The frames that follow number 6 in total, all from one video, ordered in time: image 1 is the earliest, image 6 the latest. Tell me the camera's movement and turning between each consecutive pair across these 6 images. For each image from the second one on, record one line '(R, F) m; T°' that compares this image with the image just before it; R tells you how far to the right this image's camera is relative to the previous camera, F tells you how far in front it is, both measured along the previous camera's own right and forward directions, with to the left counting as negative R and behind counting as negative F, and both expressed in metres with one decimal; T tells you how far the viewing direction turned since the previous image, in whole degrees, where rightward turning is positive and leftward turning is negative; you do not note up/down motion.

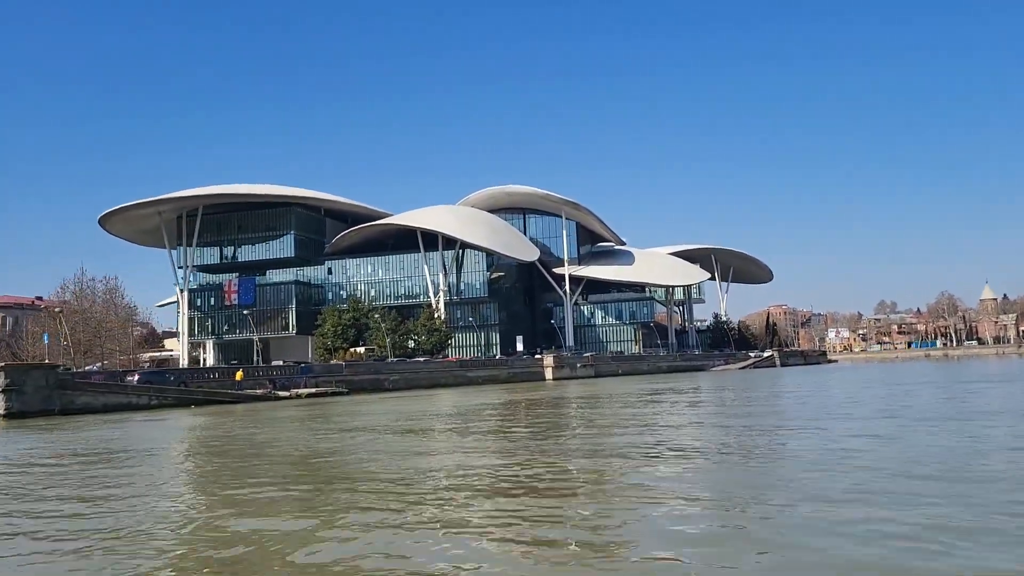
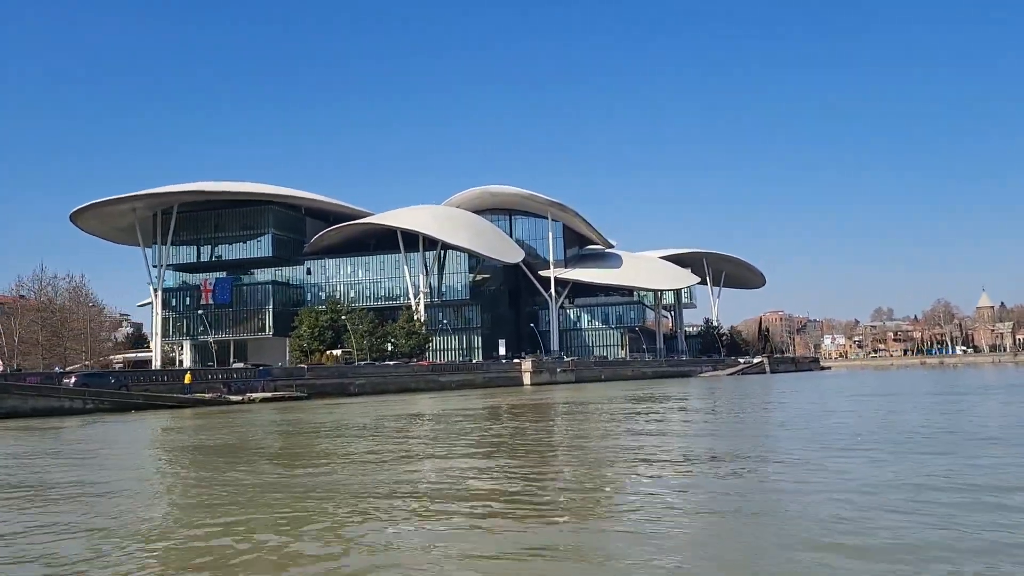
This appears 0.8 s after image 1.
(+0.9, +1.1) m; 0°
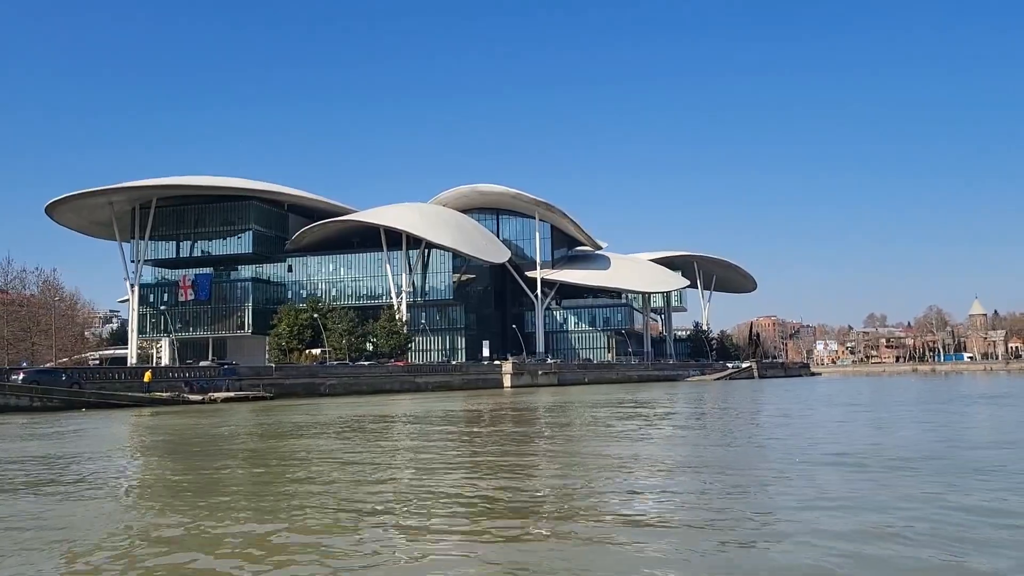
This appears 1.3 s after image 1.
(+0.6, +0.8) m; 0°
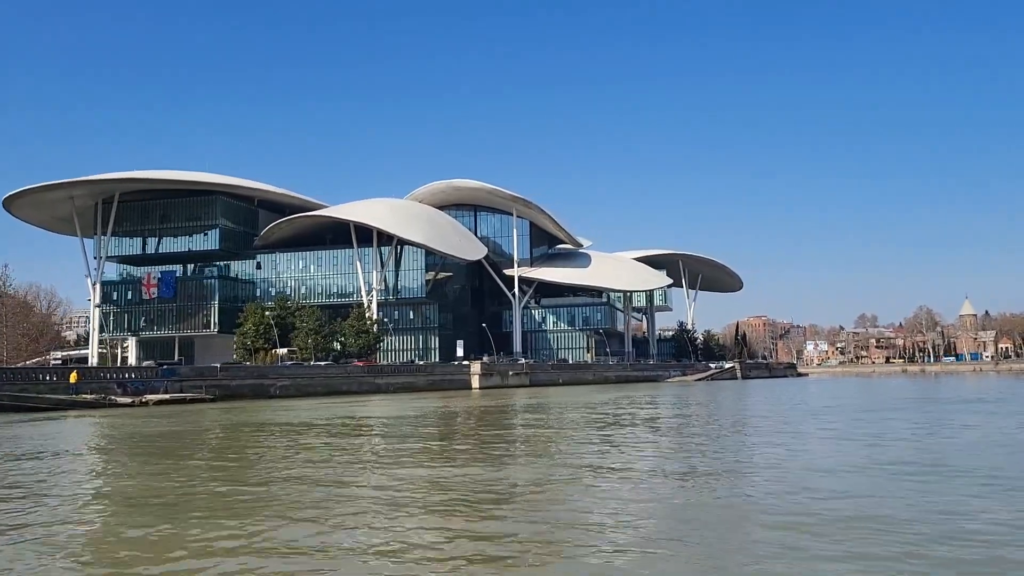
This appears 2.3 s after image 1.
(+1.0, +1.3) m; 0°
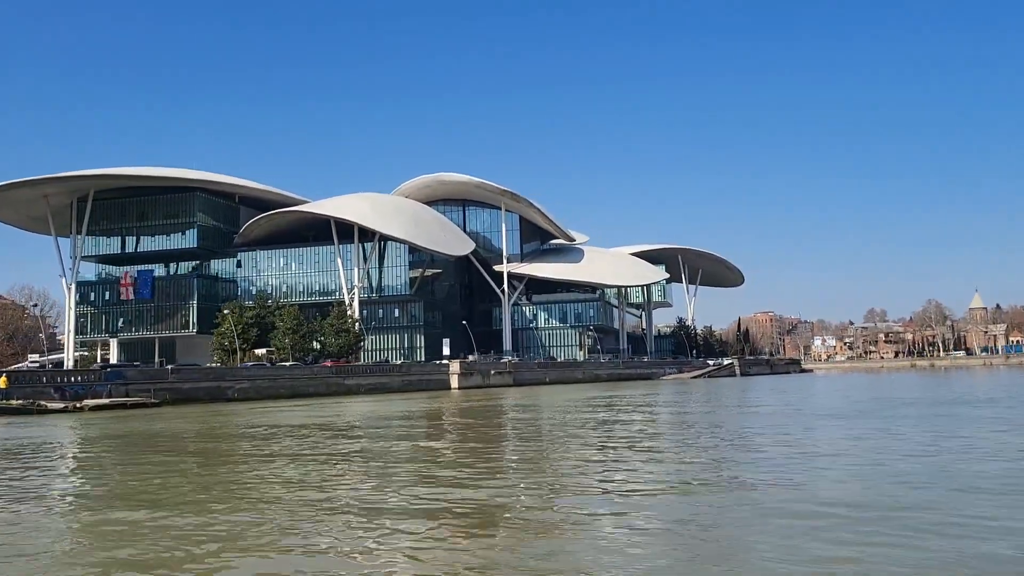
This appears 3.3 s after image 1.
(+1.1, +1.4) m; -1°
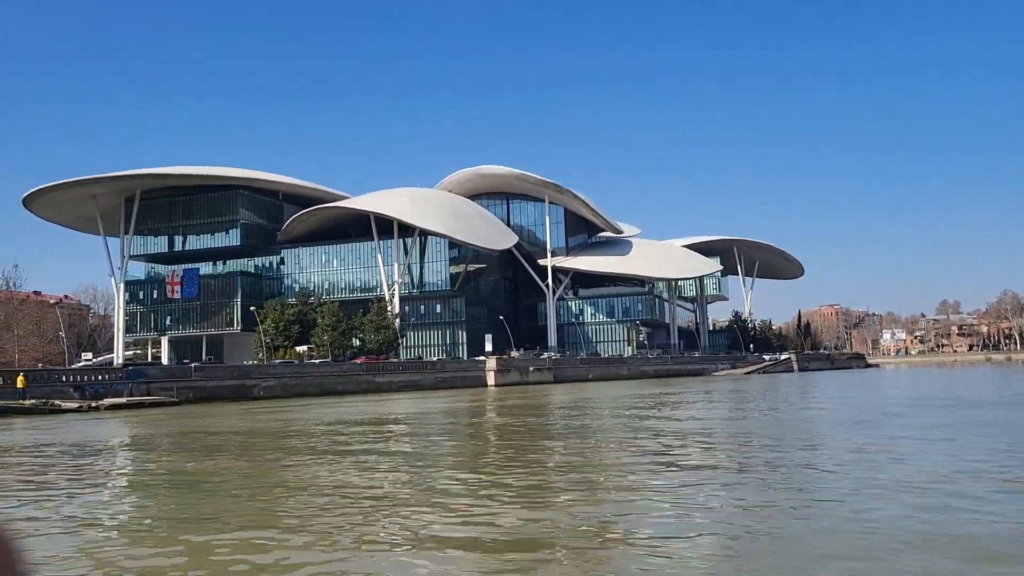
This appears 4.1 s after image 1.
(+0.8, +1.1) m; -4°
